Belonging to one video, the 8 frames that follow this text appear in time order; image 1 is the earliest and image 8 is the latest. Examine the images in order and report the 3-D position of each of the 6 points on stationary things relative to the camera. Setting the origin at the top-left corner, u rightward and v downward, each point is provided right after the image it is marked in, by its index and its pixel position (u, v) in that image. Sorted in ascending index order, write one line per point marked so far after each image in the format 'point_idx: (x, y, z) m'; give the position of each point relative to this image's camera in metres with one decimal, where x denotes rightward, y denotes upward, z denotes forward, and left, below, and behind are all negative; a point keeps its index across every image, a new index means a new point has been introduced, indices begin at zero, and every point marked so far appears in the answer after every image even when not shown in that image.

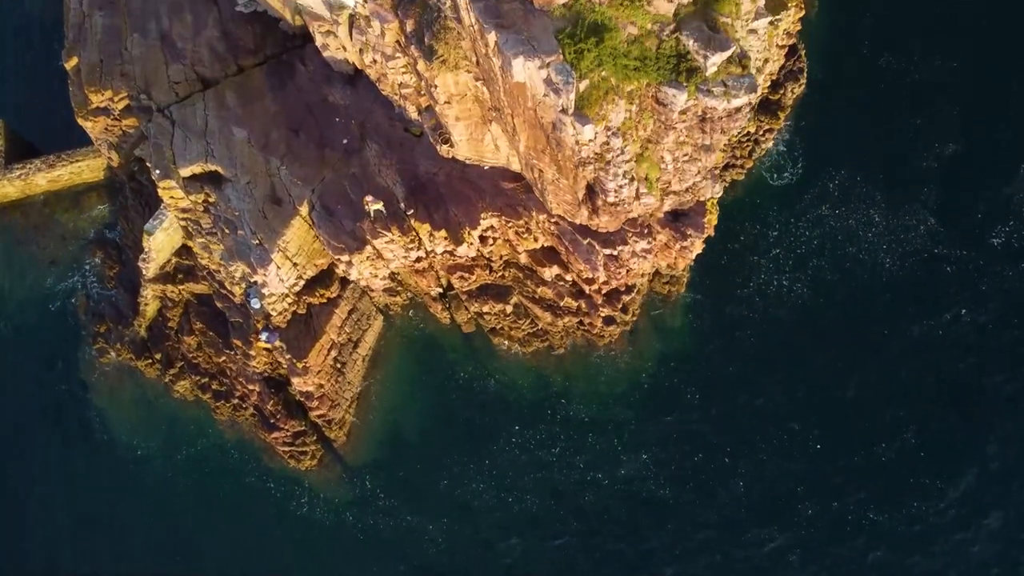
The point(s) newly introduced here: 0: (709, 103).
0: (+4.7, +4.3, +19.5) m
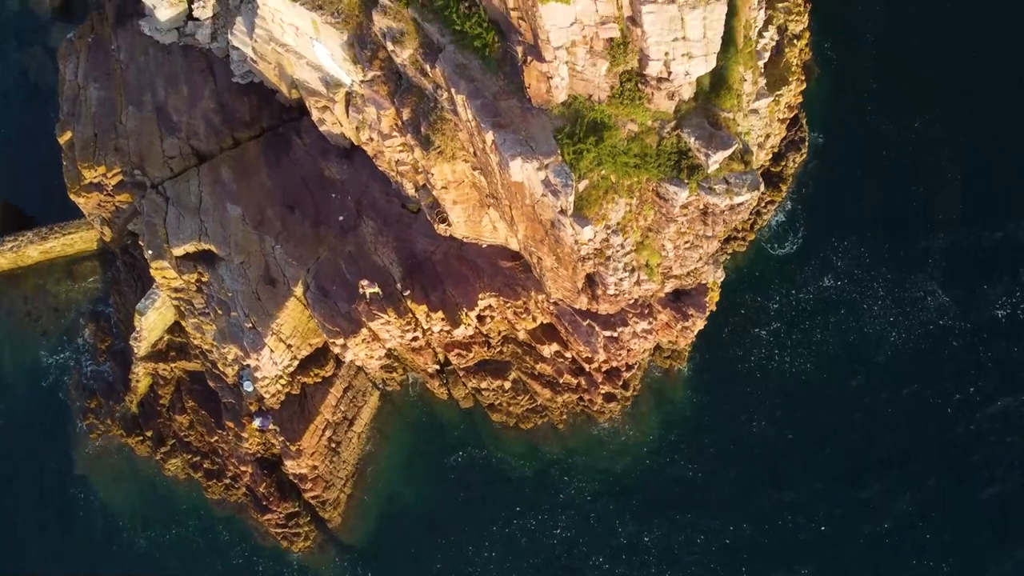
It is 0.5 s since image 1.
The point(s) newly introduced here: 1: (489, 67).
0: (+4.6, +2.0, +19.1) m
1: (-0.5, +5.1, +18.7) m
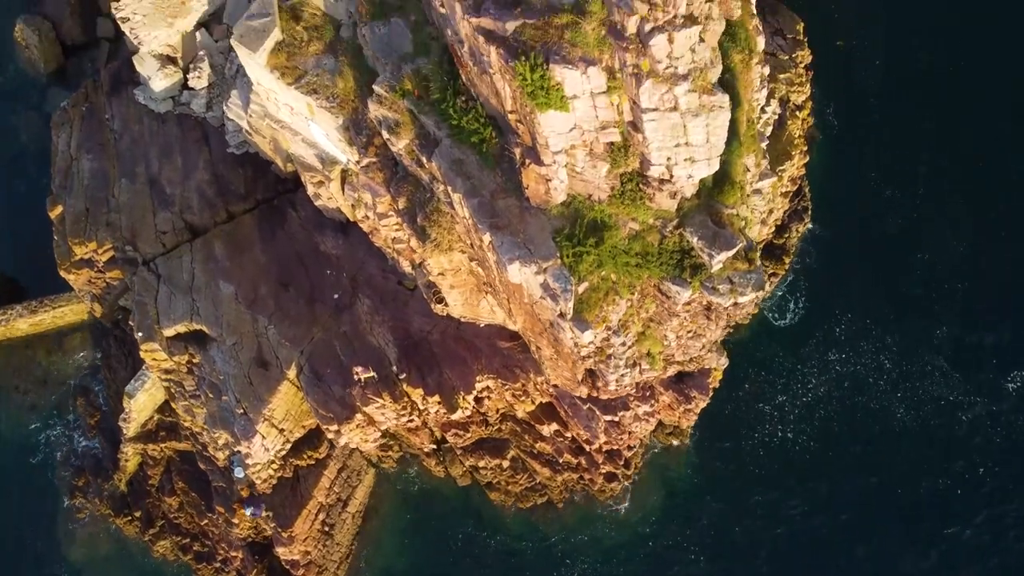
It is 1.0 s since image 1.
0: (+4.6, -0.3, +18.6) m
1: (-0.6, +2.8, +18.3) m
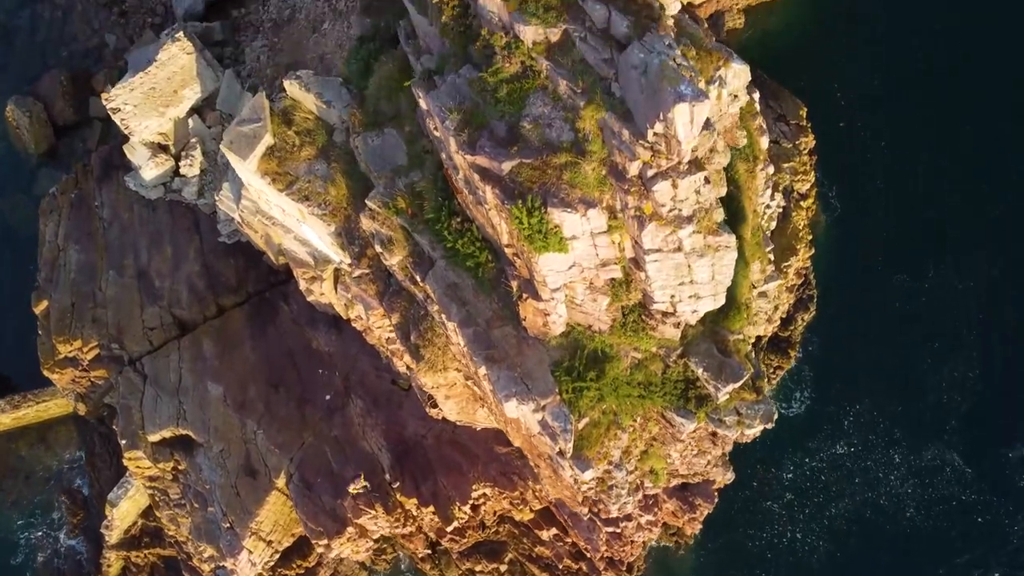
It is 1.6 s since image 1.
0: (+4.5, -3.1, +17.8) m
1: (-0.6, 0.0, +17.6) m
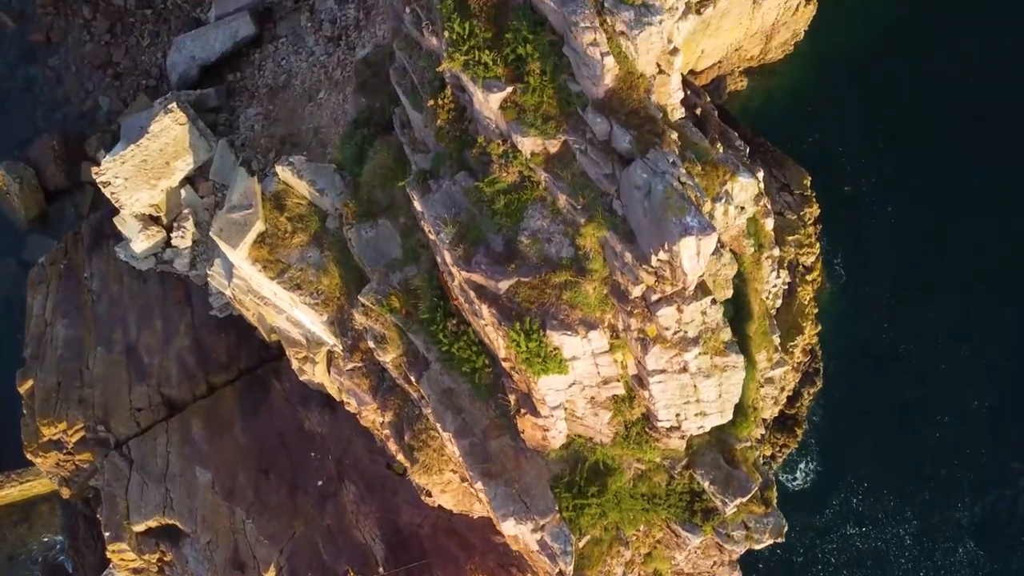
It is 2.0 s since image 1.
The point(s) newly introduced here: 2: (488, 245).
0: (+4.5, -5.3, +17.0) m
1: (-0.7, -2.2, +16.9) m
2: (-0.4, +0.7, +14.7) m
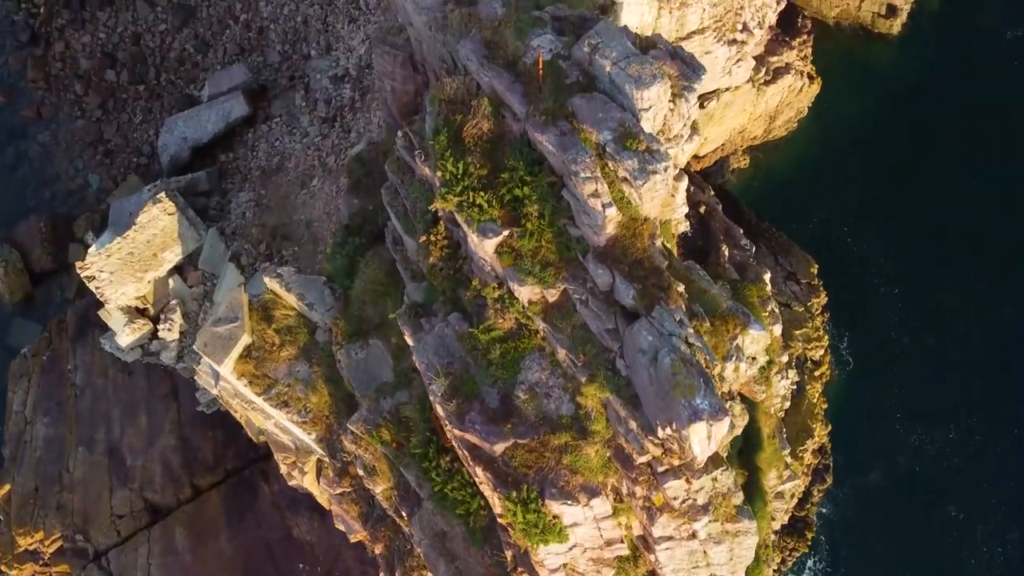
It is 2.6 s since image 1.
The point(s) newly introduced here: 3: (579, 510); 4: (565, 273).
0: (+4.4, -8.0, +15.9) m
1: (-0.7, -4.9, +15.8) m
2: (-0.5, -1.9, +13.8) m
3: (+1.1, -3.5, +13.0) m
4: (+0.9, +0.2, +13.4) m
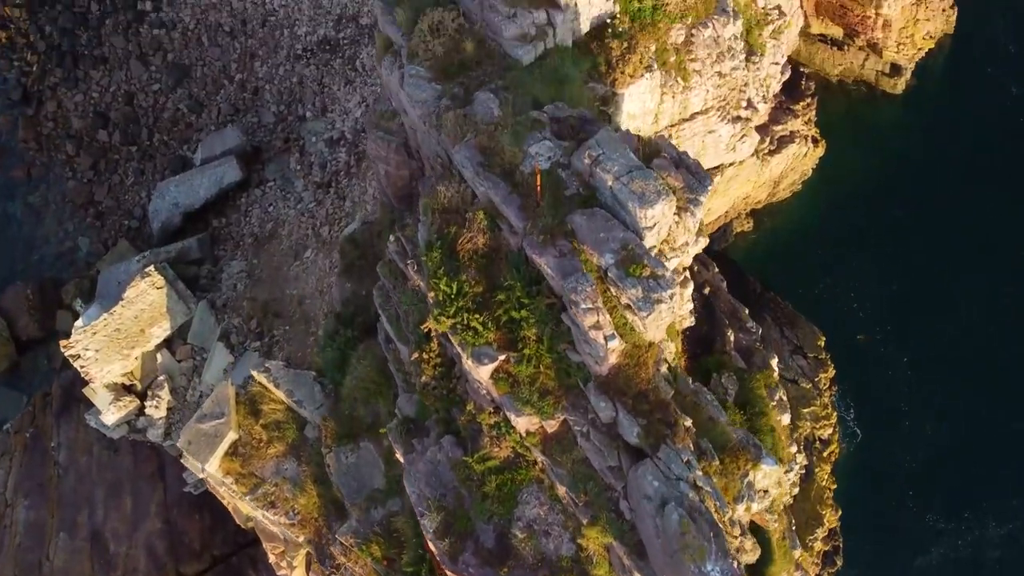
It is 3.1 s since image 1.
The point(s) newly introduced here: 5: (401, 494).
0: (+4.4, -10.0, +14.8) m
1: (-0.8, -6.9, +14.9) m
2: (-0.6, -3.9, +12.9) m
3: (+1.0, -5.5, +12.1) m
4: (+0.8, -1.8, +12.6) m
5: (-2.3, -4.2, +16.7) m
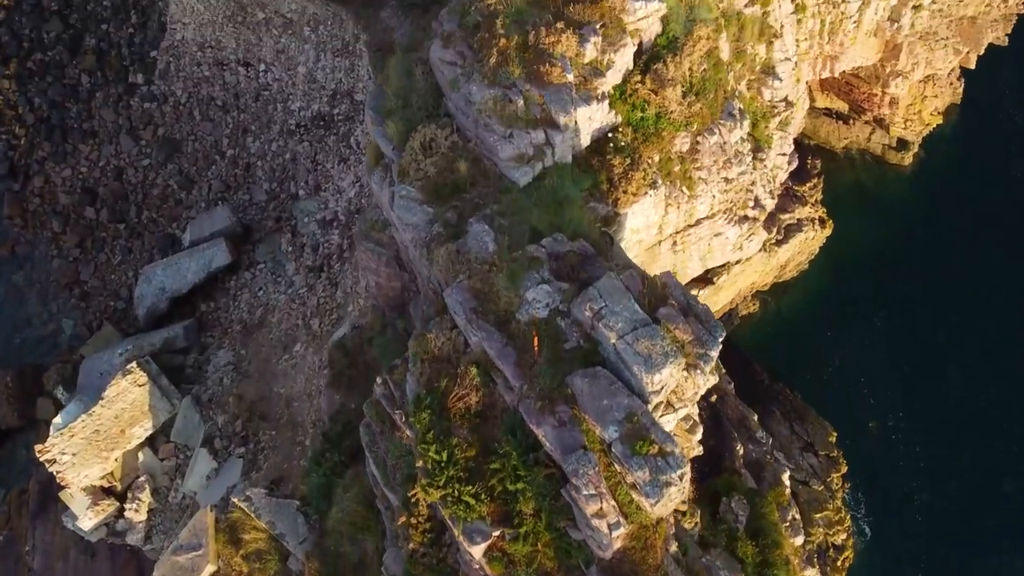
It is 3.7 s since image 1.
0: (+4.3, -12.5, +13.4) m
1: (-0.9, -9.5, +13.6) m
2: (-0.6, -6.3, +11.7) m
3: (+1.0, -7.9, +10.8) m
4: (+0.7, -4.2, +11.5) m
5: (-2.3, -6.8, +15.5) m
